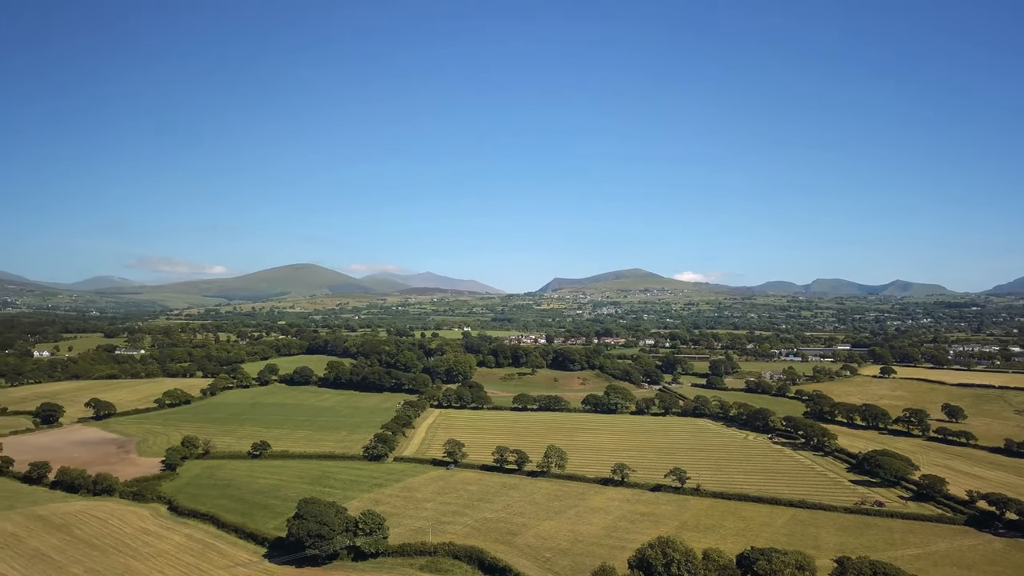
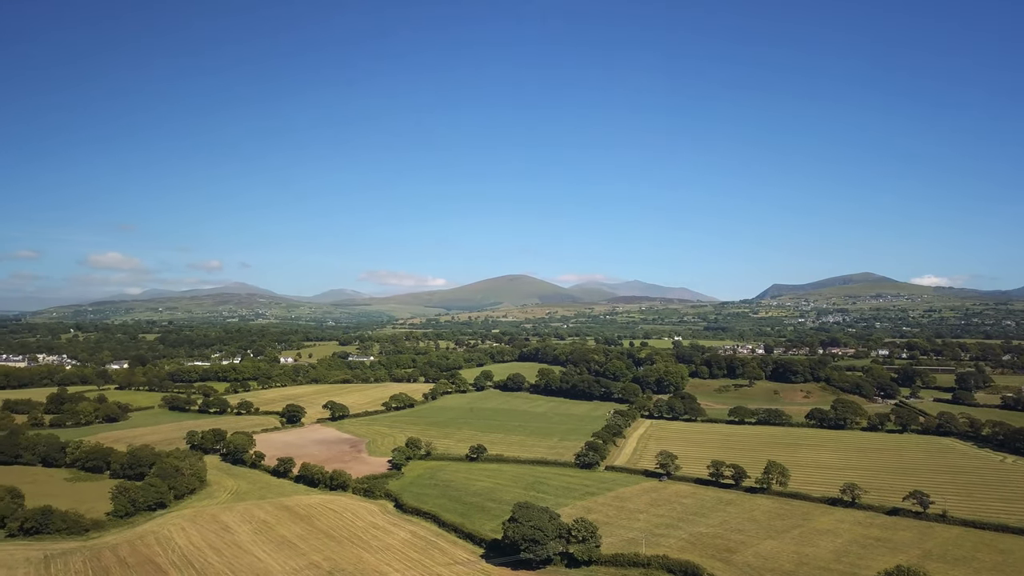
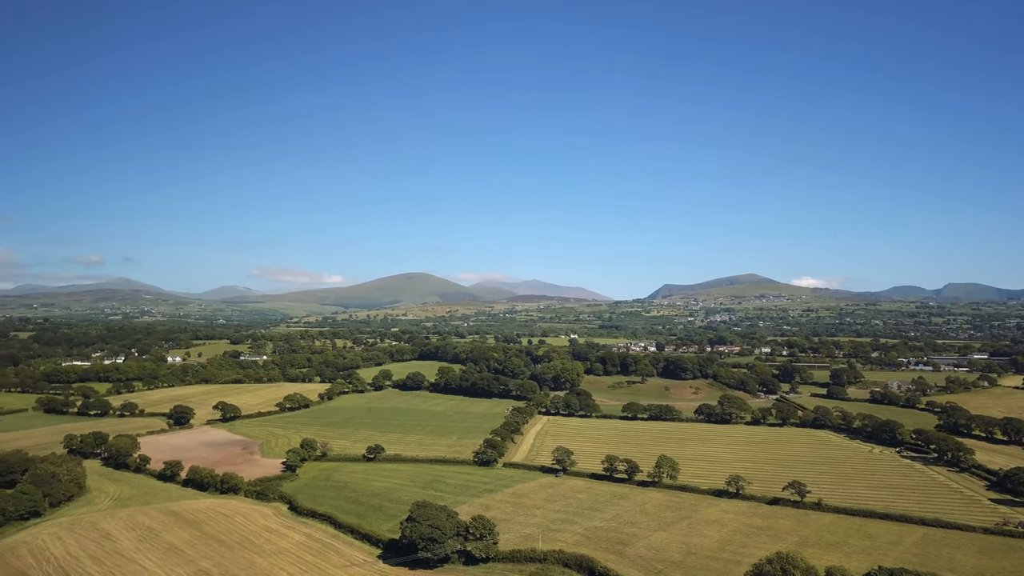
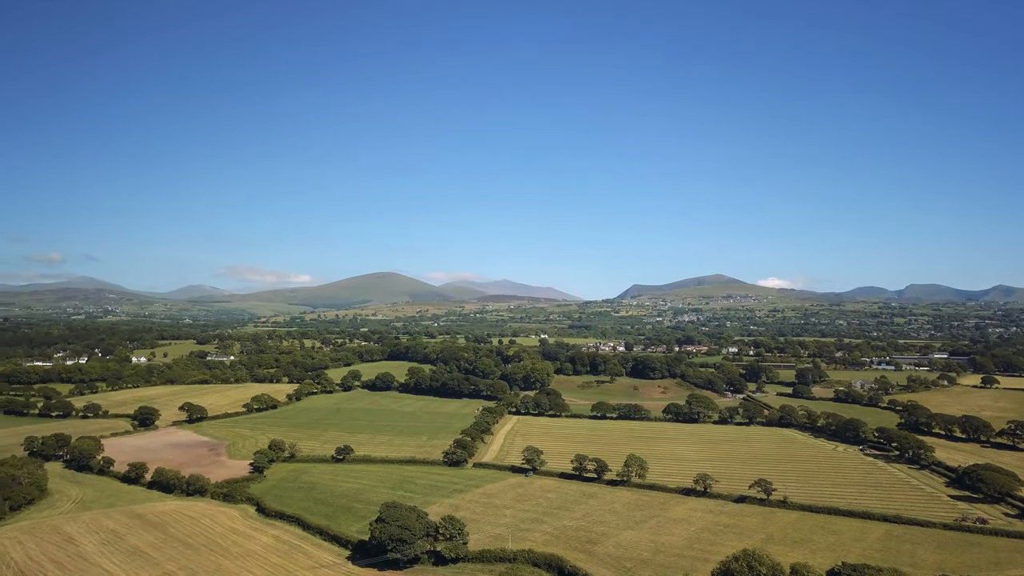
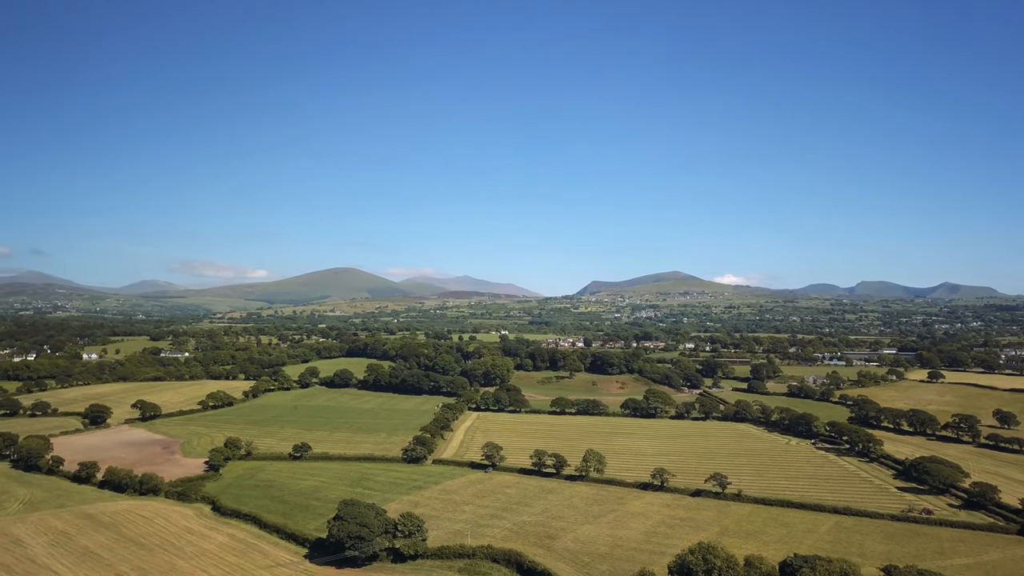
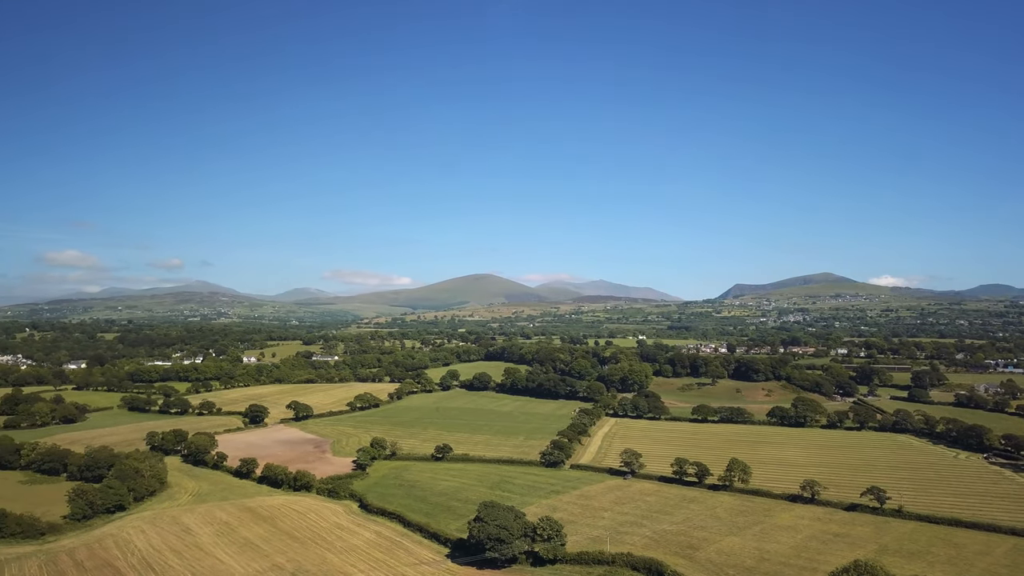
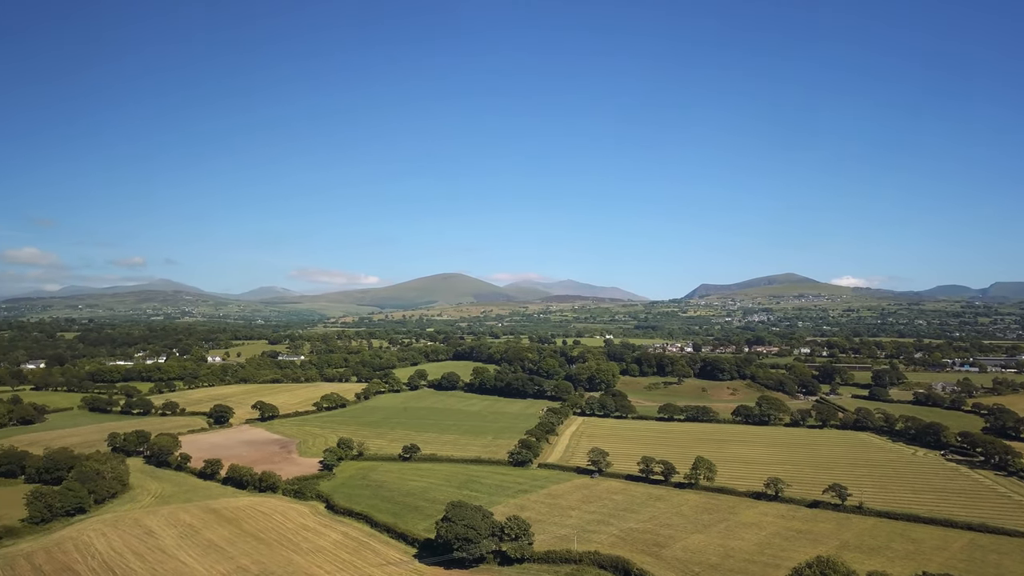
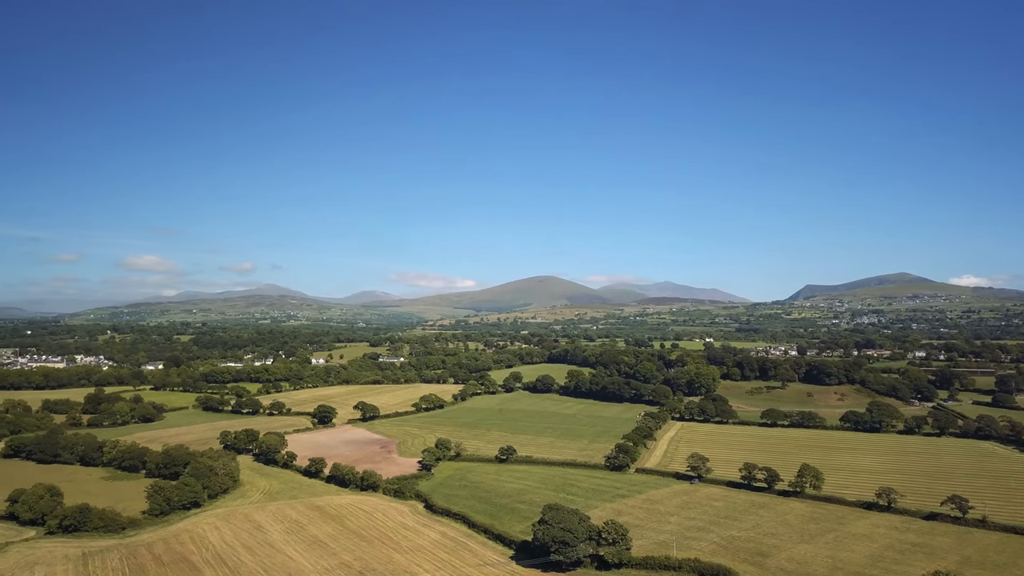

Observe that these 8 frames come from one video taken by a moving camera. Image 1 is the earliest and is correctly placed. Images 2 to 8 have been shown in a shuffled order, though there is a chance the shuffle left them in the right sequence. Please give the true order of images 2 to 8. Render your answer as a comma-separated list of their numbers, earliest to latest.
5, 4, 3, 7, 6, 2, 8
